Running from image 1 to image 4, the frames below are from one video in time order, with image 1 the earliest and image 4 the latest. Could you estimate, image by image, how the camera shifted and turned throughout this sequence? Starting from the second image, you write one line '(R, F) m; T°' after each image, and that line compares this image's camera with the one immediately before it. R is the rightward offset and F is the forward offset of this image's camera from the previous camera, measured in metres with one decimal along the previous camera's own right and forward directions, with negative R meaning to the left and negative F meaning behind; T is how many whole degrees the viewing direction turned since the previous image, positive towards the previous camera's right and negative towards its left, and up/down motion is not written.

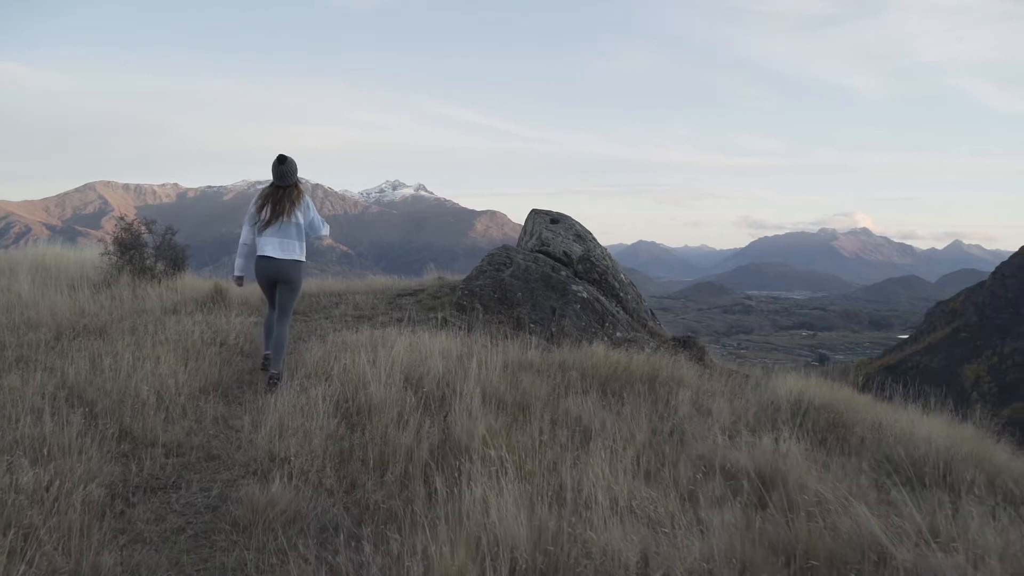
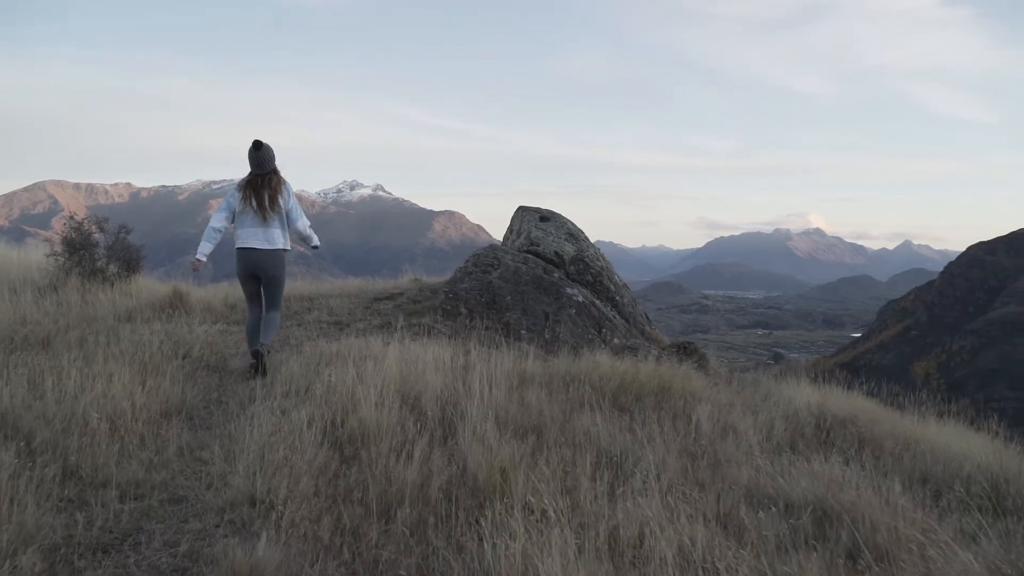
(-0.3, +0.6) m; +3°
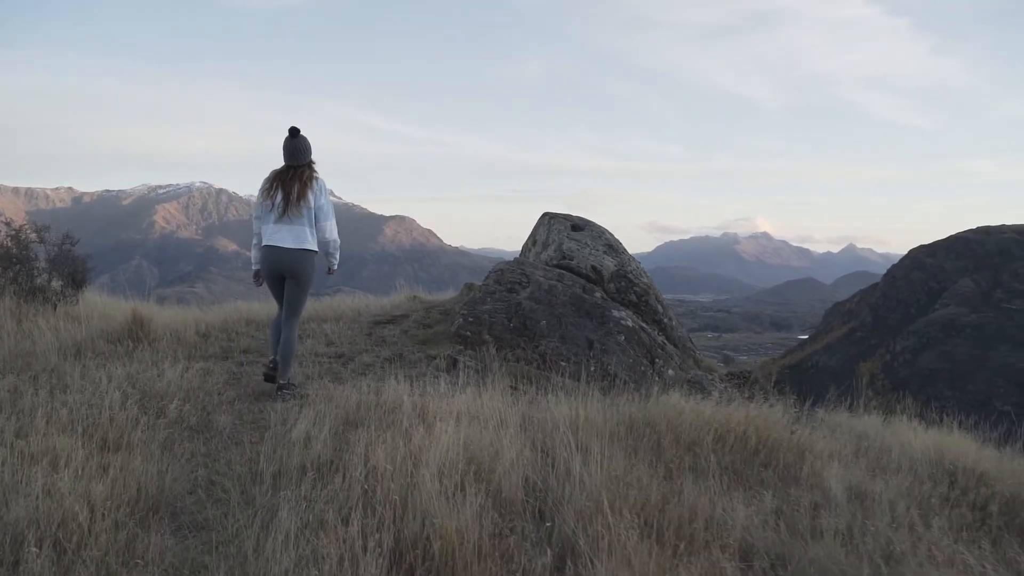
(-0.8, +1.2) m; +4°
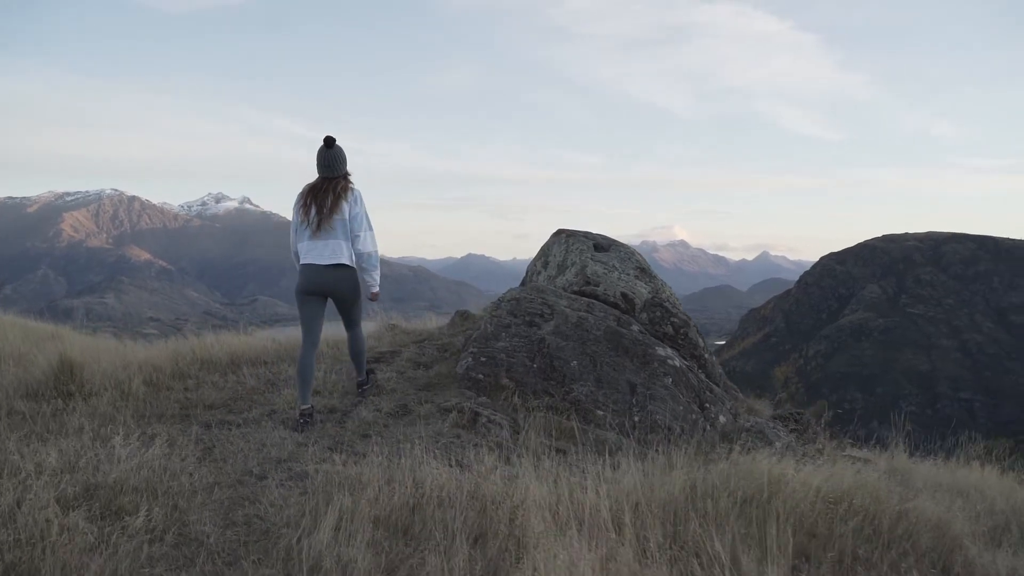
(-0.8, +1.1) m; +6°
